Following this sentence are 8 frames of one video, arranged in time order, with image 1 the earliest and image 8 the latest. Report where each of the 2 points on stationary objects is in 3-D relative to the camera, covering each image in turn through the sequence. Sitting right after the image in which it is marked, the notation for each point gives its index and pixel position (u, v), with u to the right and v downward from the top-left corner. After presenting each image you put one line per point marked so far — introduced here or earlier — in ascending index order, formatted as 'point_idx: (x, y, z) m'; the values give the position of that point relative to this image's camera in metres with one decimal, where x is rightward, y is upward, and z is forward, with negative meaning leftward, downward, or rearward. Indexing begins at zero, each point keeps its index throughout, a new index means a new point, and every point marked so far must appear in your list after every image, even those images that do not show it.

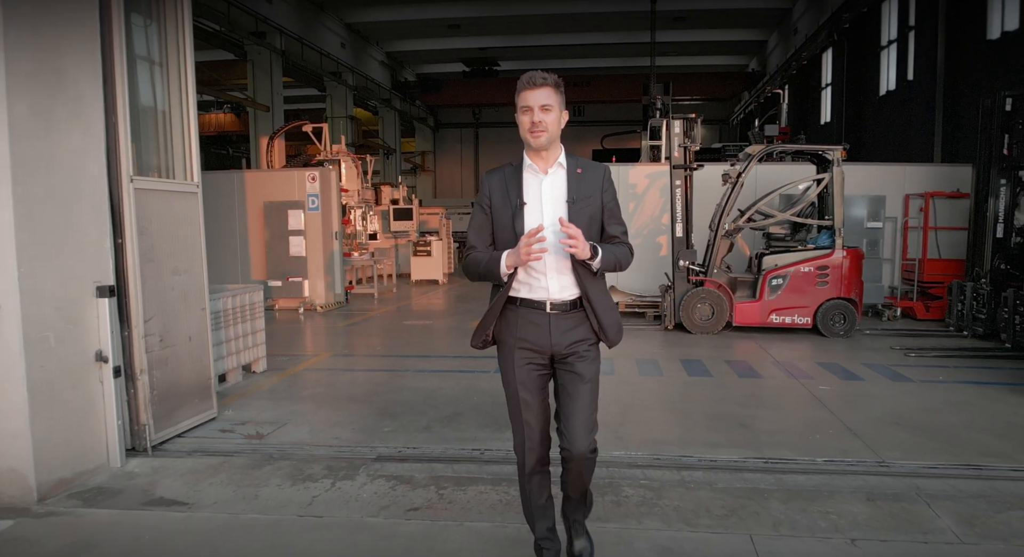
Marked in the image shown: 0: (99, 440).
0: (-2.0, -0.8, +2.7) m
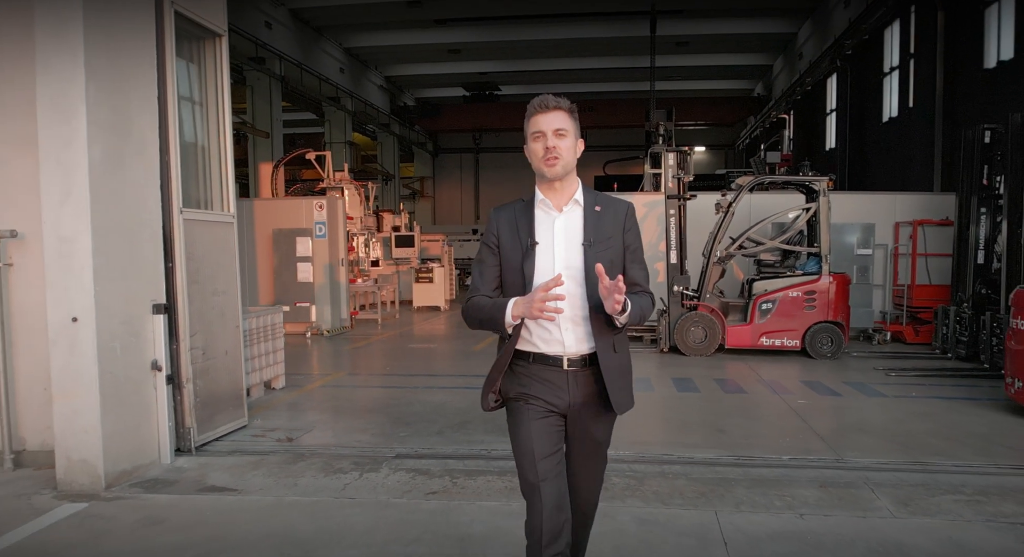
0: (-2.0, -0.9, +3.1) m
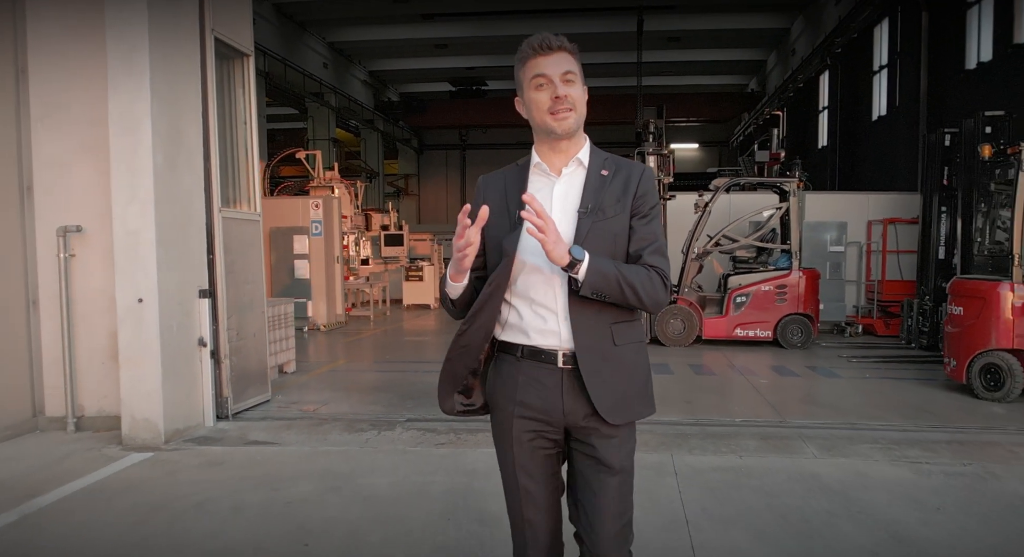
0: (-2.0, -0.8, +3.6) m
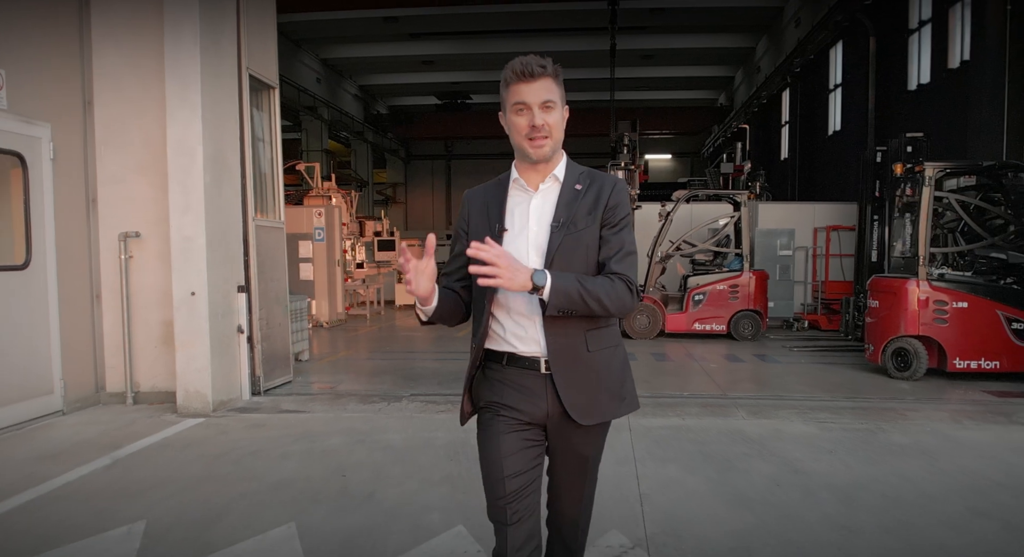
0: (-2.1, -0.8, +4.3) m
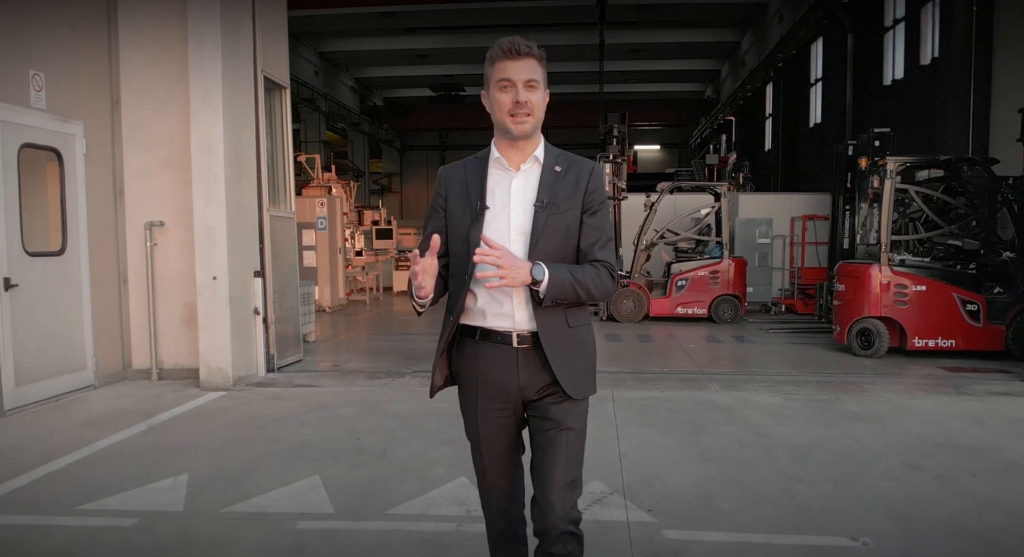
0: (-2.2, -0.7, +4.7) m
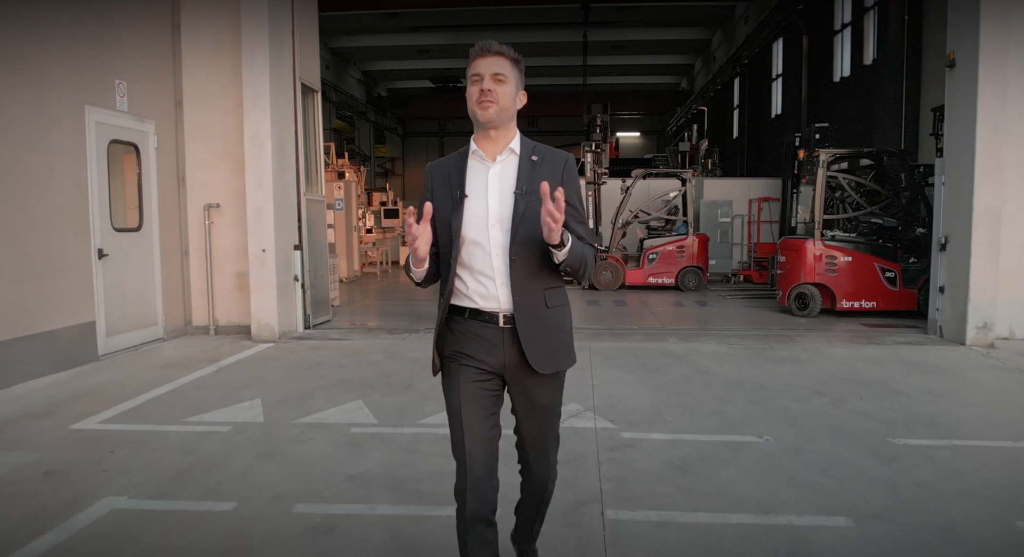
0: (-2.2, -0.4, +5.6) m
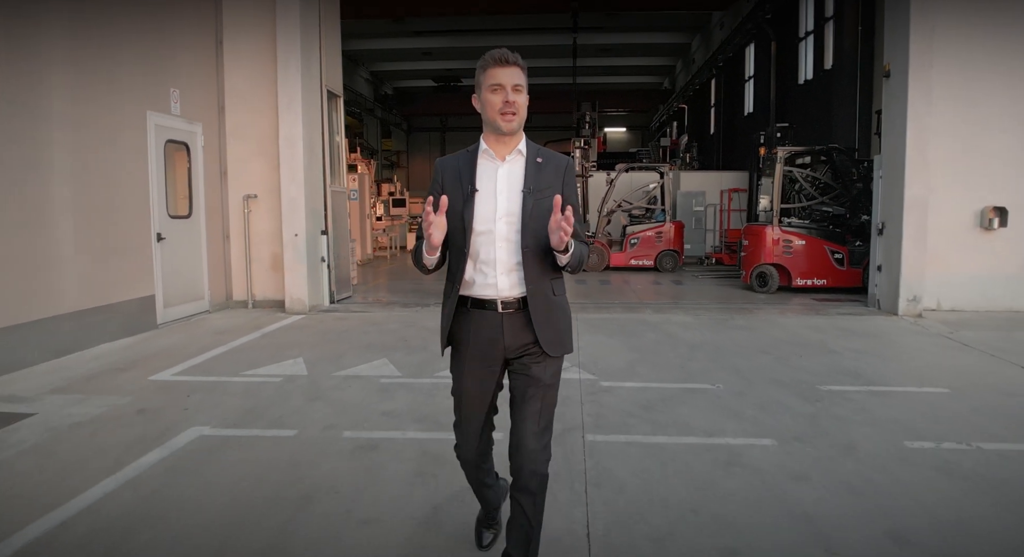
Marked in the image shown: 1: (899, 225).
0: (-2.3, -0.2, +6.5) m
1: (+4.4, +0.6, +6.3) m
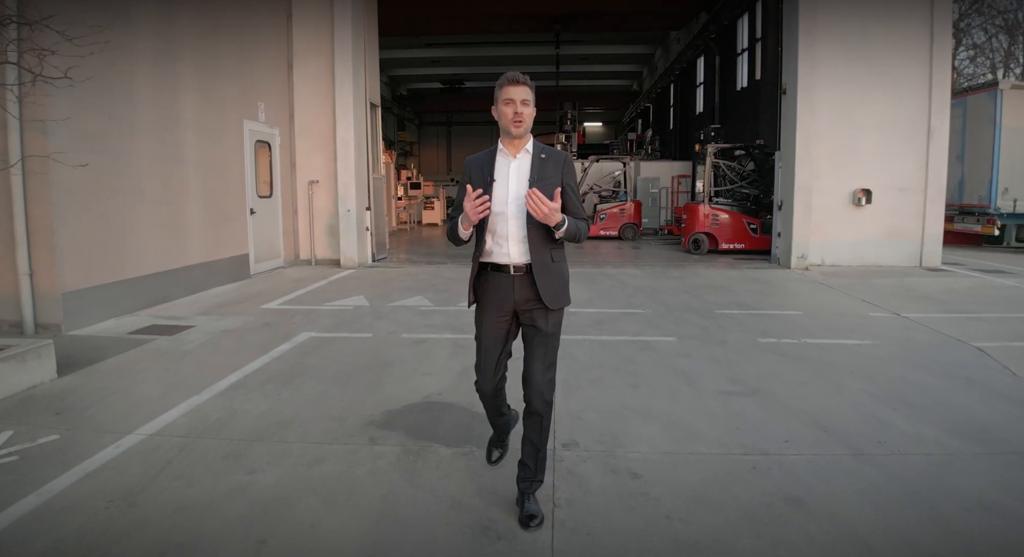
0: (-2.3, +0.4, +8.7) m
1: (+4.3, +1.2, +8.5) m
